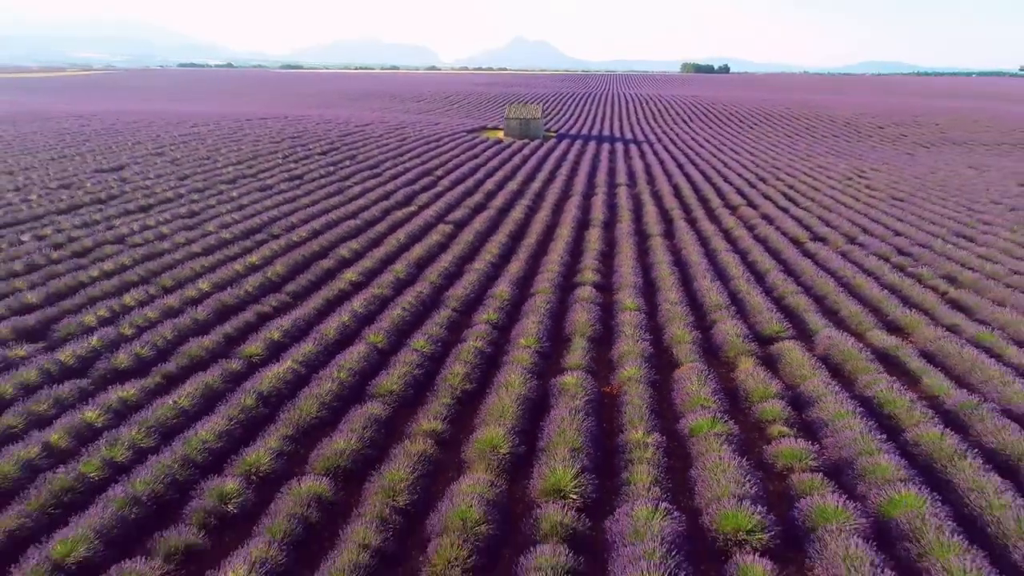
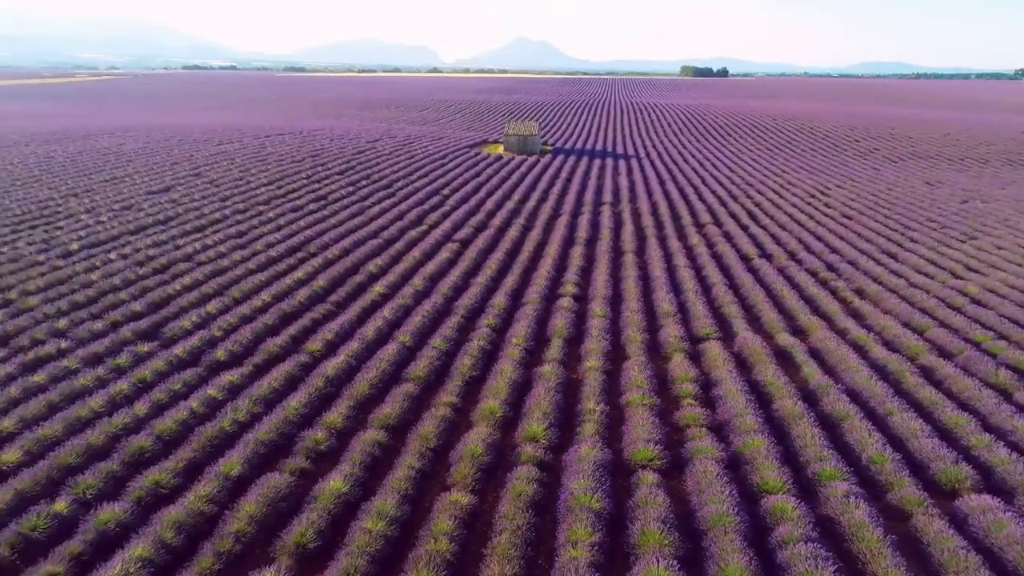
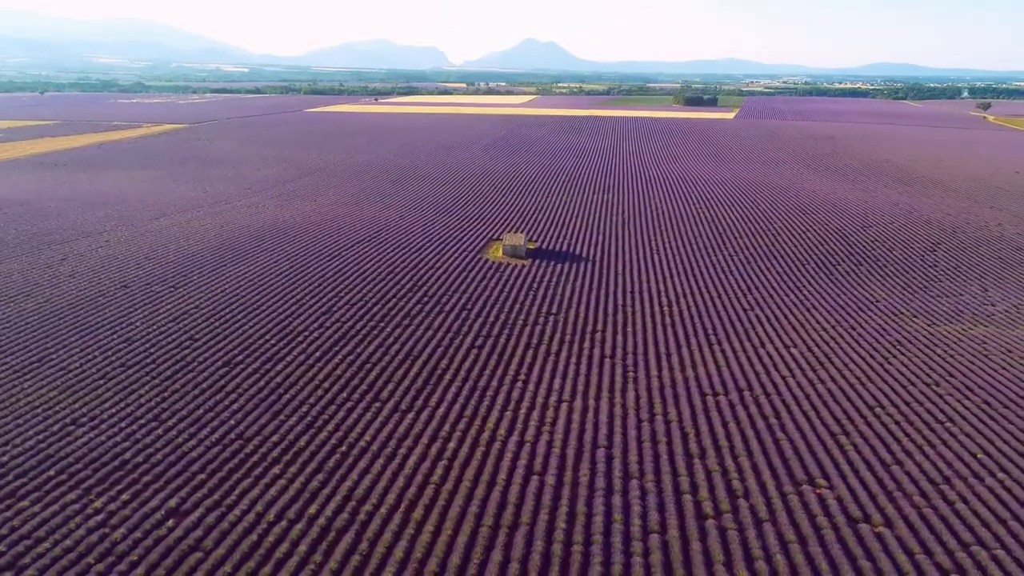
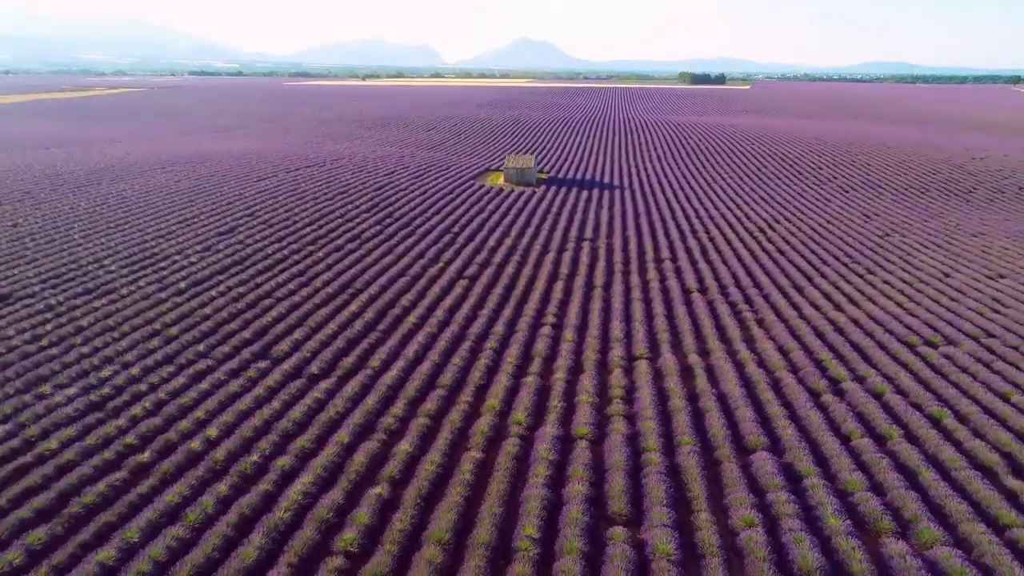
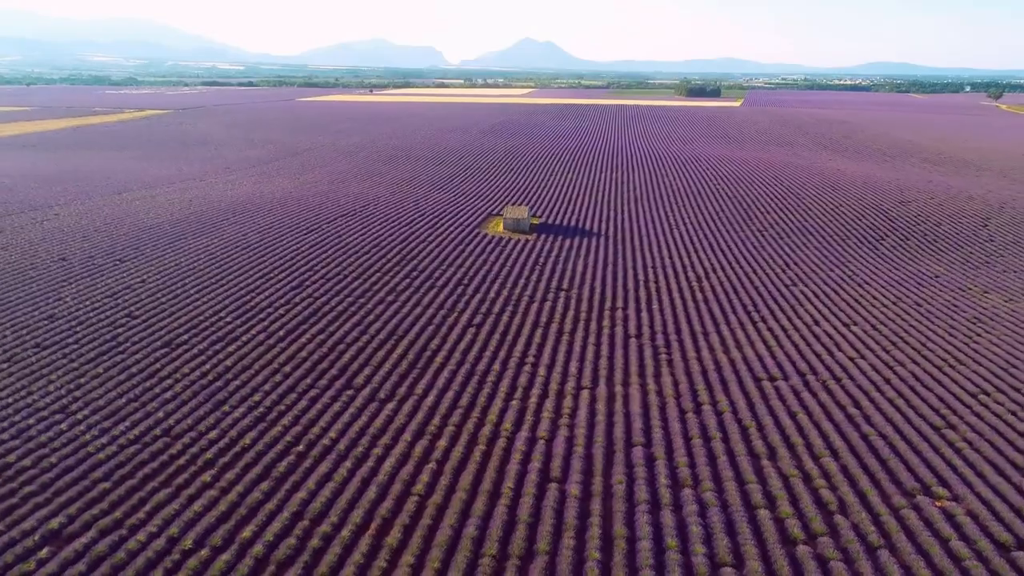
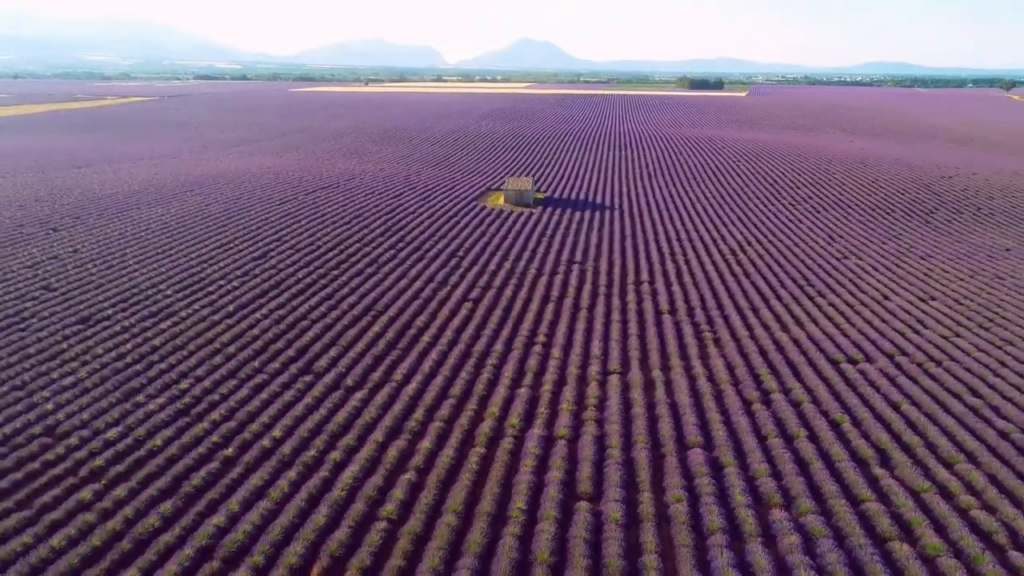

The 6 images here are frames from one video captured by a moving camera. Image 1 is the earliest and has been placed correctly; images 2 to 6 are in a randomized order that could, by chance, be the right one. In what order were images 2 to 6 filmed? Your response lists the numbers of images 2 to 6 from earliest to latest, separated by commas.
2, 4, 6, 5, 3
